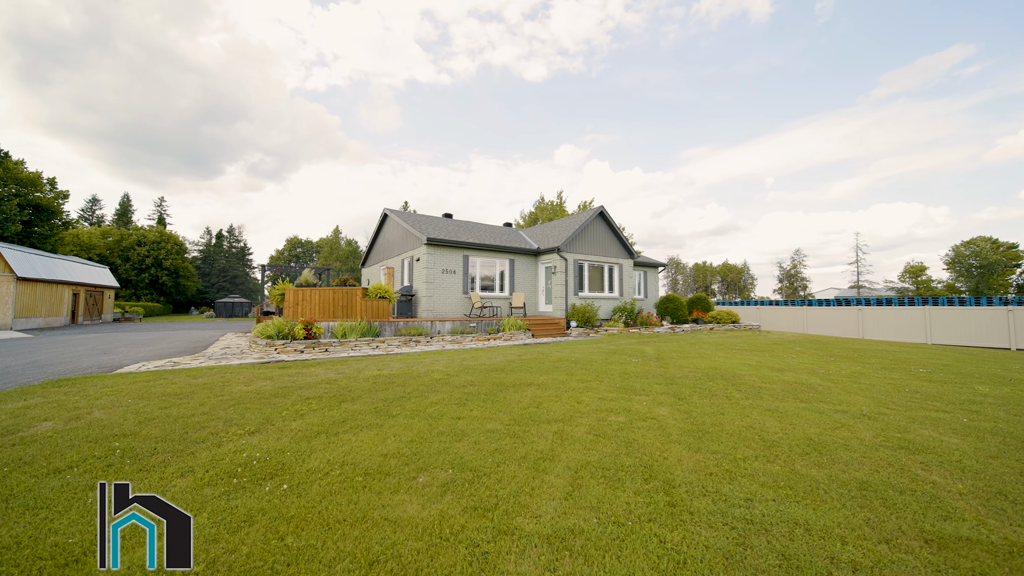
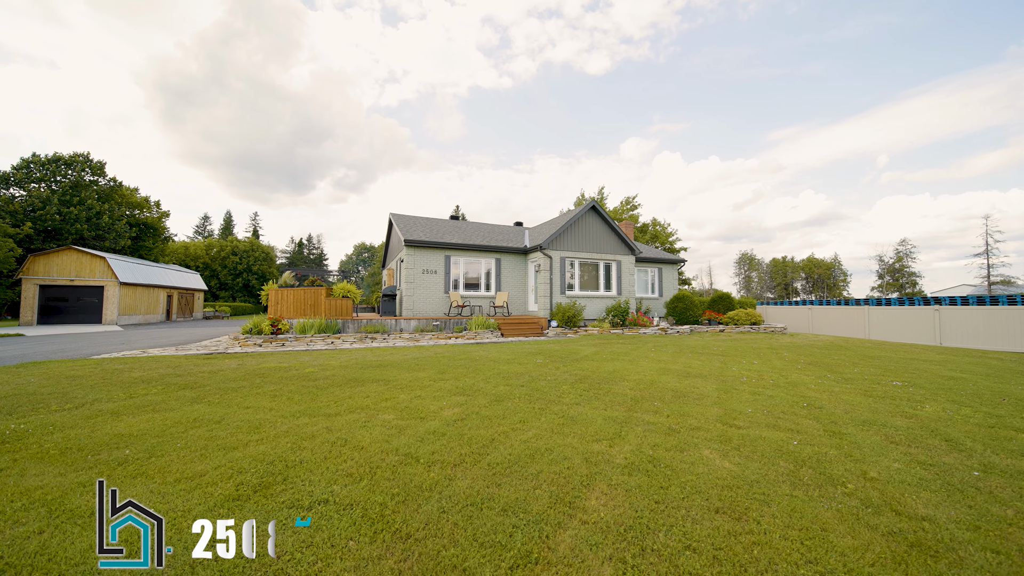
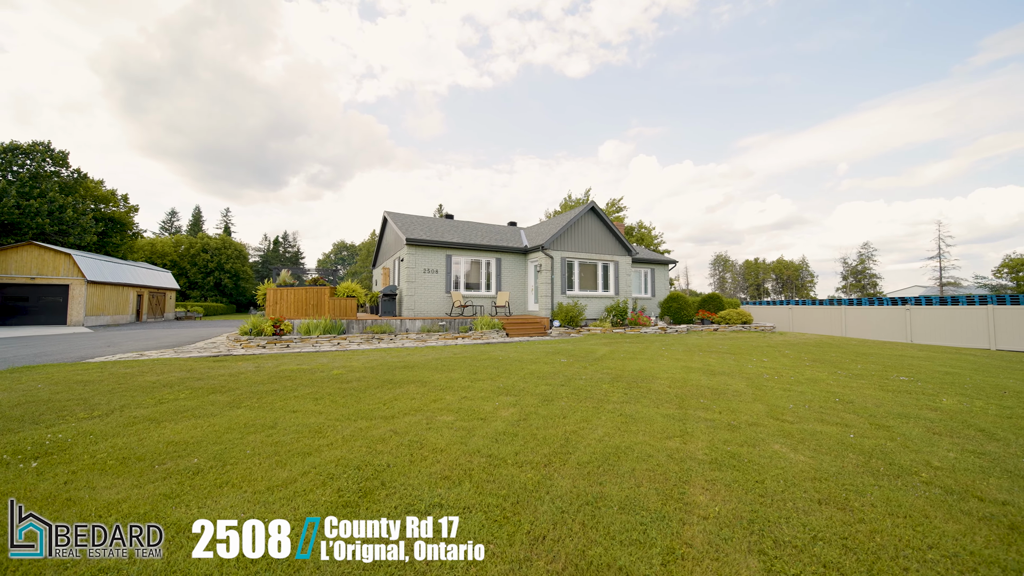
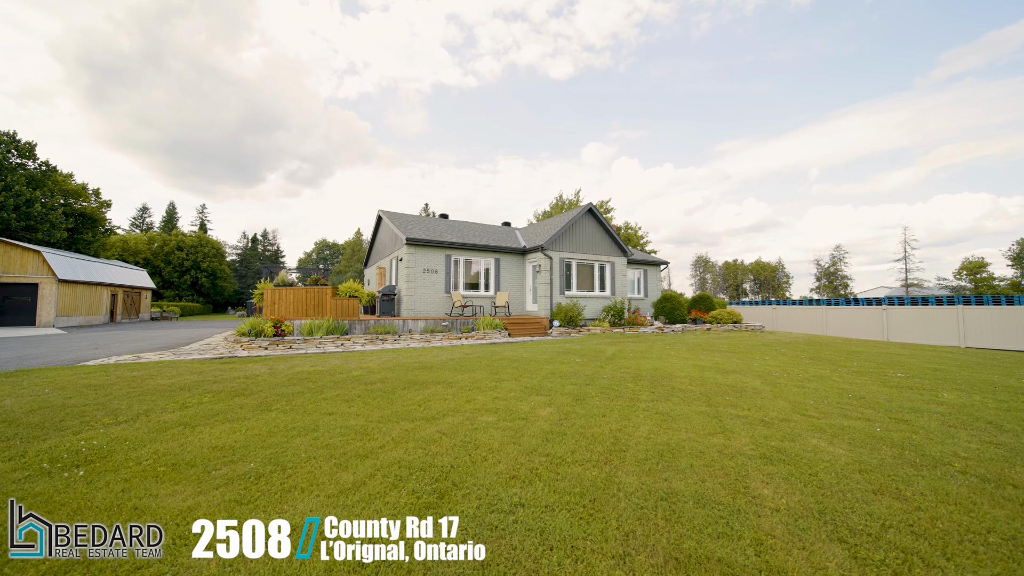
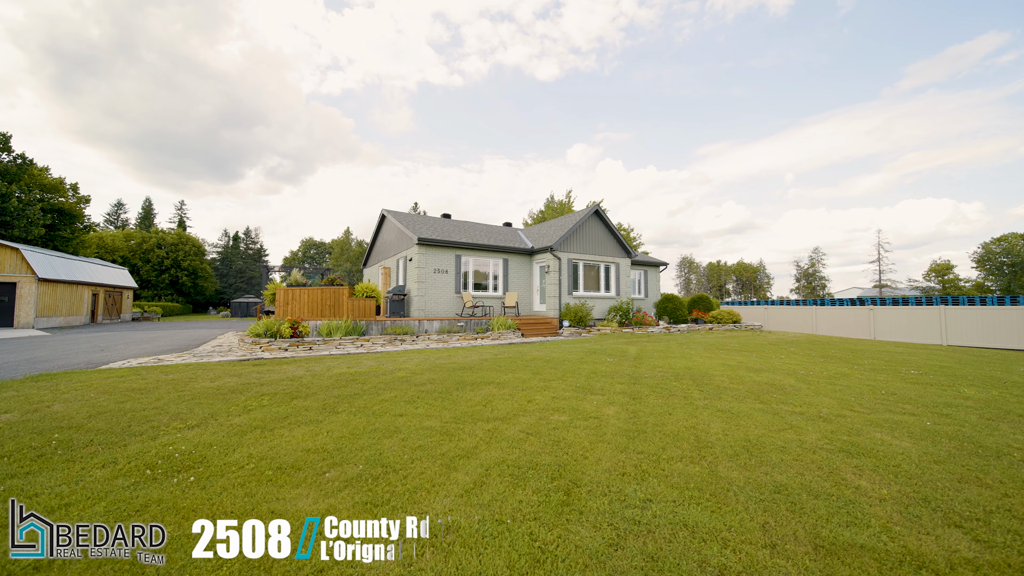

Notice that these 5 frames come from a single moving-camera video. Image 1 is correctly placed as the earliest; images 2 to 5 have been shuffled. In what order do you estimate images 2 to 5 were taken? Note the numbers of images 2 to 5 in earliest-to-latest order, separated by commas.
5, 4, 3, 2
